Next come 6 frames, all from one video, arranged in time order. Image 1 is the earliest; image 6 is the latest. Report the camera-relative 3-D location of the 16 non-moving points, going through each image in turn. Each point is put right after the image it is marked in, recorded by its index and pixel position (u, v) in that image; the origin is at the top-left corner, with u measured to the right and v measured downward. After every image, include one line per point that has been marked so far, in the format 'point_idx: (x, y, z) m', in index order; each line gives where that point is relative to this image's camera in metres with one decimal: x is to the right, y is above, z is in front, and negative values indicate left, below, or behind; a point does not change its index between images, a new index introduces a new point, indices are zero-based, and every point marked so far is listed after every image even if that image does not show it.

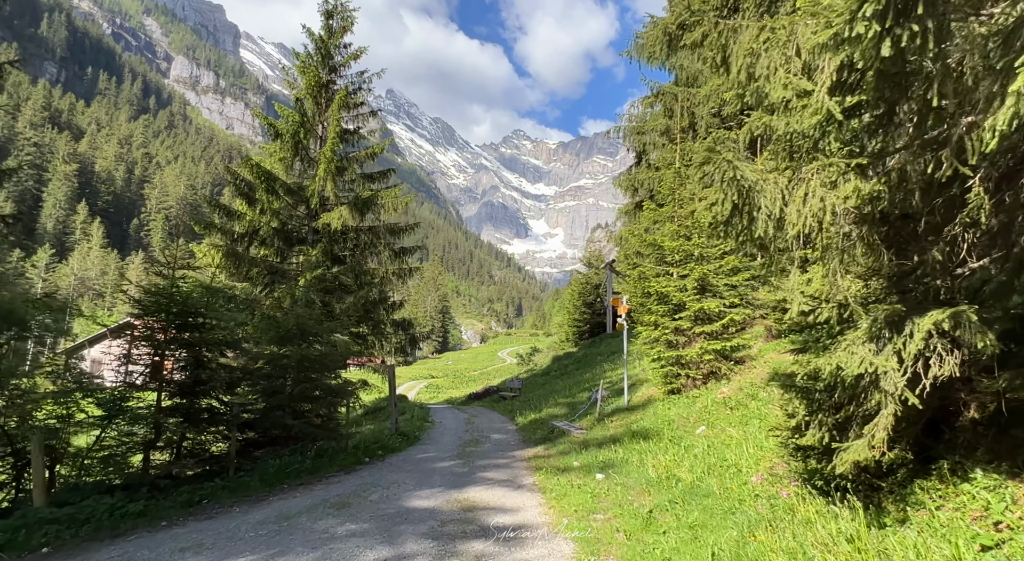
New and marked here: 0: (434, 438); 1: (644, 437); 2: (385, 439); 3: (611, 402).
0: (-2.4, -4.6, +17.5) m
1: (+3.0, -3.6, +13.5) m
2: (-3.3, -4.2, +15.6) m
3: (+2.9, -3.6, +17.6) m
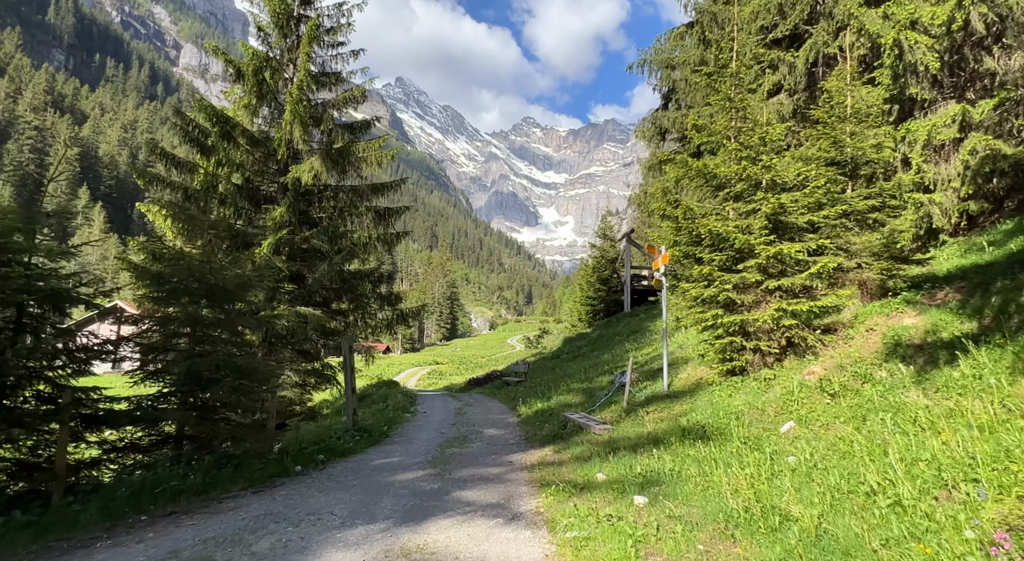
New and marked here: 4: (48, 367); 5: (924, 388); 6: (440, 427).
0: (-2.4, -3.4, +13.2) m
1: (+2.9, -2.4, +9.2) m
2: (-3.4, -3.0, +11.4) m
3: (+2.9, -2.4, +13.3) m
4: (-6.0, -1.1, +7.8) m
5: (+5.5, -1.4, +8.0) m
6: (-1.8, -3.6, +14.6) m
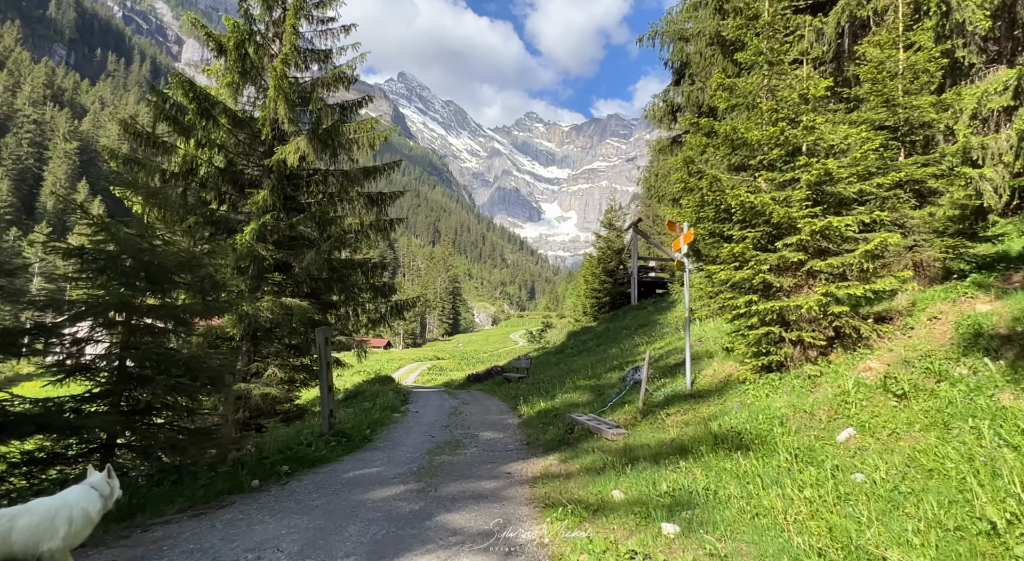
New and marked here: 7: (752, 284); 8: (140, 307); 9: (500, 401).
0: (-2.4, -3.1, +11.7) m
1: (+2.9, -2.1, +7.6) m
2: (-3.4, -2.7, +9.9) m
3: (+2.9, -2.0, +11.7) m
4: (-6.1, -0.8, +6.2) m
5: (+5.4, -1.1, +6.4) m
6: (-1.8, -3.2, +13.0) m
7: (+3.9, -0.1, +9.7) m
8: (-4.9, -0.4, +7.9) m
9: (-0.4, -3.6, +18.2) m
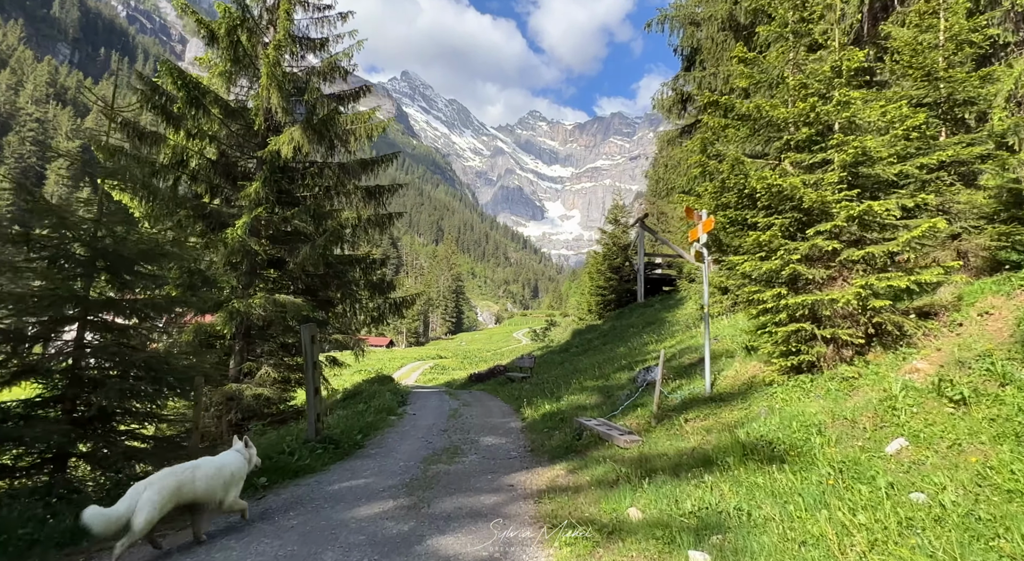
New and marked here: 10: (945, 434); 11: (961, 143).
0: (-2.3, -3.0, +10.8) m
1: (+2.9, -2.0, +6.7) m
2: (-3.3, -2.6, +9.0) m
3: (+2.9, -1.9, +10.8) m
4: (-6.0, -0.7, +5.4) m
5: (+5.5, -1.0, +5.5) m
6: (-1.7, -3.1, +12.1) m
7: (+3.9, +0.1, +8.7) m
8: (-4.9, -0.2, +7.0) m
9: (-0.3, -3.5, +17.3) m
10: (+4.4, -1.5, +6.1) m
11: (+6.9, +2.1, +9.3) m
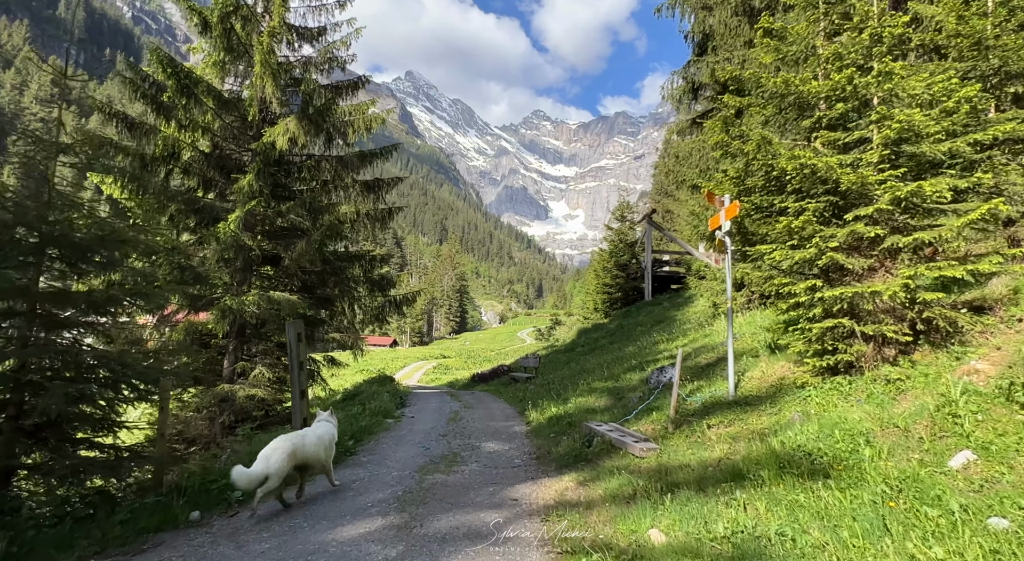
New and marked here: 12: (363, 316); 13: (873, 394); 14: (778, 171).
0: (-2.3, -2.9, +10.0) m
1: (+2.9, -1.9, +5.8) m
2: (-3.3, -2.5, +8.2) m
3: (+3.0, -1.8, +9.9) m
4: (-6.0, -0.6, +4.6) m
5: (+5.5, -0.9, +4.6) m
6: (-1.6, -3.0, +11.3) m
7: (+3.9, +0.2, +7.9) m
8: (-4.8, -0.1, +6.2) m
9: (-0.2, -3.4, +16.4) m
10: (+4.4, -1.4, +5.2) m
11: (+7.0, +2.2, +8.4) m
12: (-4.5, -1.0, +17.6) m
13: (+4.2, -1.3, +7.0) m
14: (+3.7, +1.5, +8.2) m
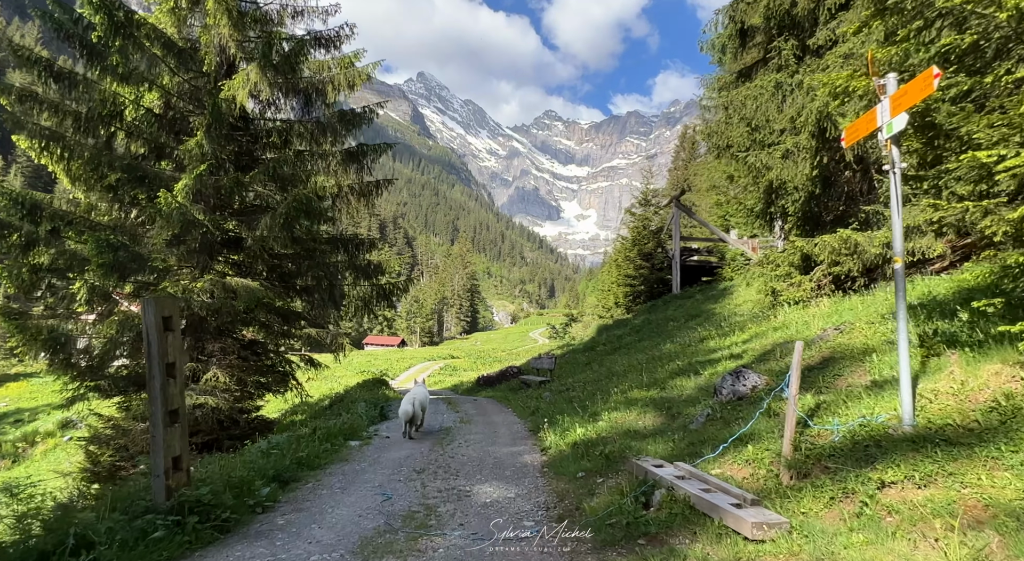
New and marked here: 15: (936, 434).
0: (-2.2, -2.4, +6.4) m
1: (+2.9, -1.4, +2.1) m
2: (-3.2, -2.0, +4.6) m
3: (+3.1, -1.3, +6.2) m
4: (-6.0, -0.2, +1.0) m
5: (+5.4, -0.4, +0.8) m
6: (-1.5, -2.5, +7.6) m
7: (+4.0, +0.7, +4.1) m
8: (-4.8, +0.3, +2.6) m
9: (+0.1, -2.9, +12.7) m
10: (+4.4, -0.9, +1.4) m
11: (+7.0, +2.7, +4.5) m
12: (-4.3, -0.5, +14.0) m
13: (+4.2, -0.8, +3.2) m
14: (+3.7, +2.0, +4.5) m
15: (+3.4, -1.2, +4.6) m
